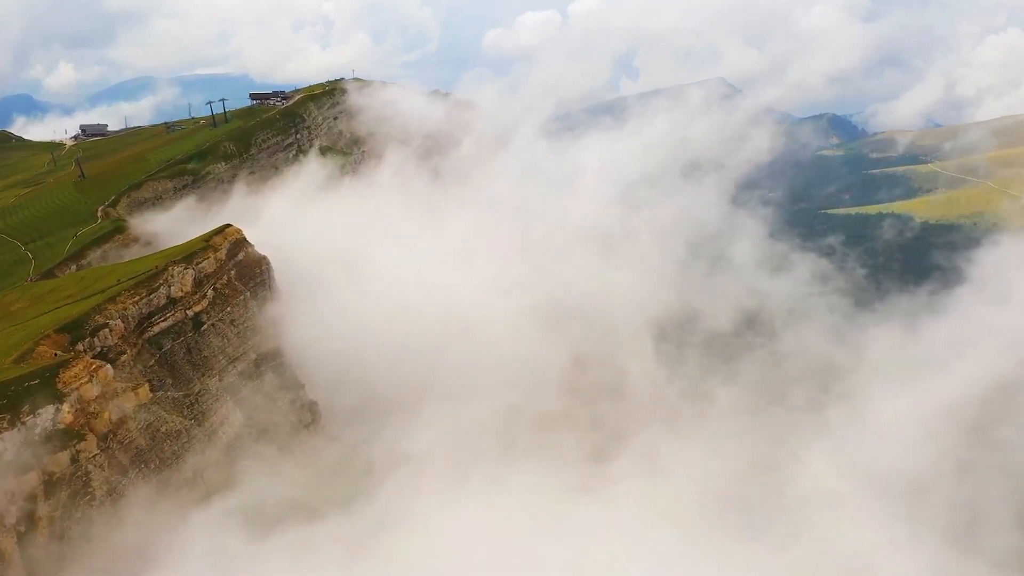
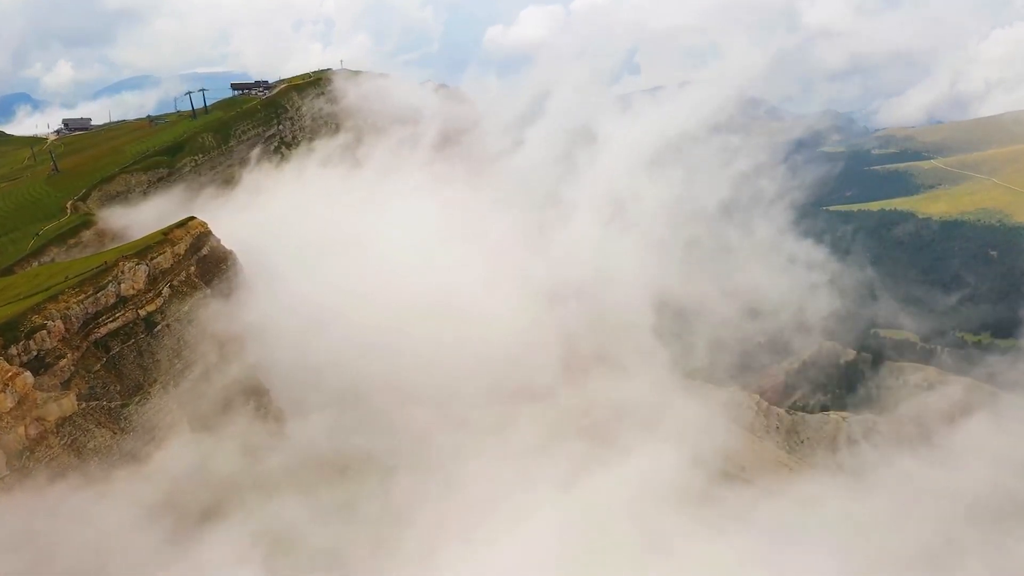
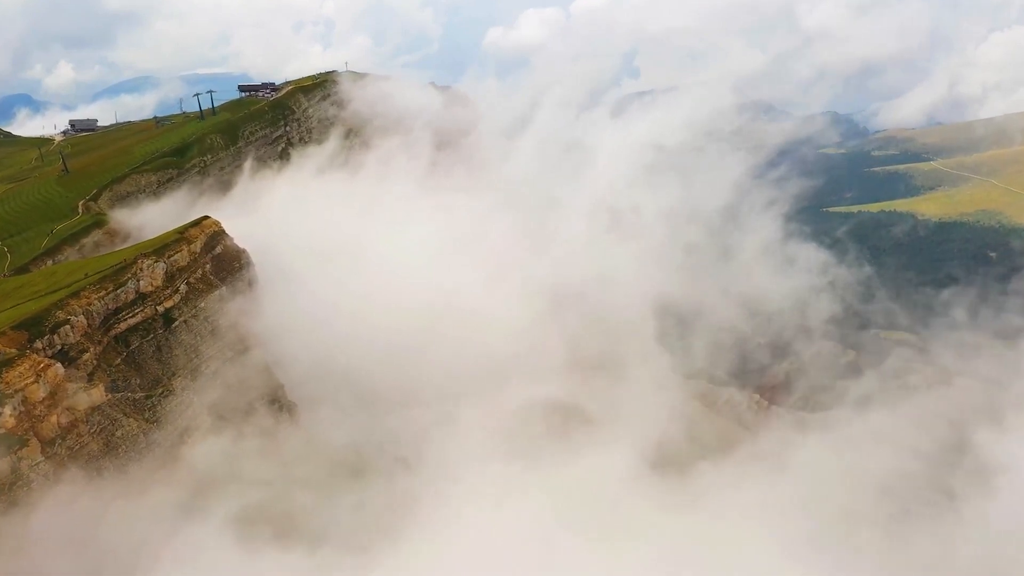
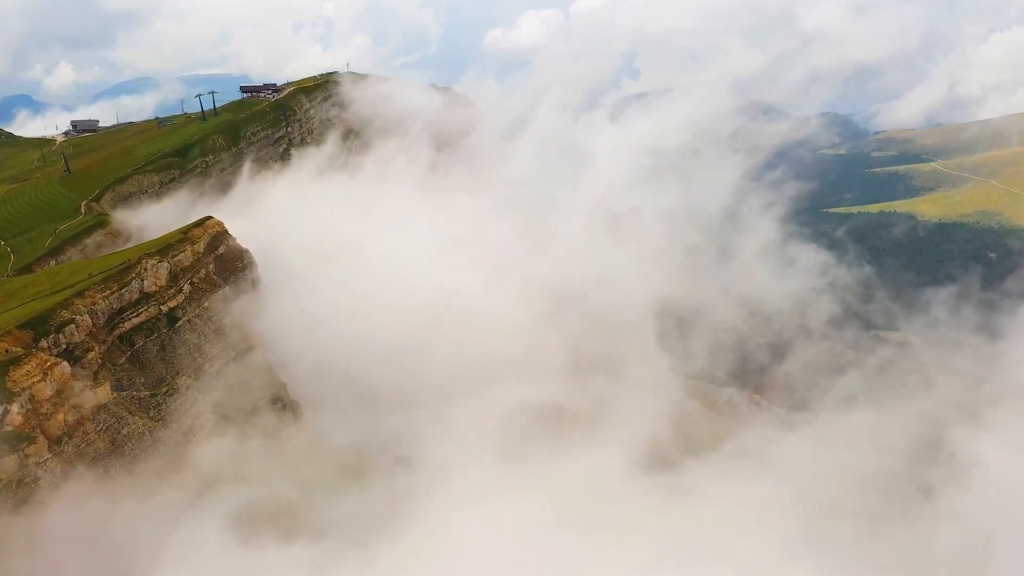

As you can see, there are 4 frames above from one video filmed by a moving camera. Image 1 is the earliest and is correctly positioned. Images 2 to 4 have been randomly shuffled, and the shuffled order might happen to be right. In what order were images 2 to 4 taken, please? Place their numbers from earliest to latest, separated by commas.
4, 3, 2
